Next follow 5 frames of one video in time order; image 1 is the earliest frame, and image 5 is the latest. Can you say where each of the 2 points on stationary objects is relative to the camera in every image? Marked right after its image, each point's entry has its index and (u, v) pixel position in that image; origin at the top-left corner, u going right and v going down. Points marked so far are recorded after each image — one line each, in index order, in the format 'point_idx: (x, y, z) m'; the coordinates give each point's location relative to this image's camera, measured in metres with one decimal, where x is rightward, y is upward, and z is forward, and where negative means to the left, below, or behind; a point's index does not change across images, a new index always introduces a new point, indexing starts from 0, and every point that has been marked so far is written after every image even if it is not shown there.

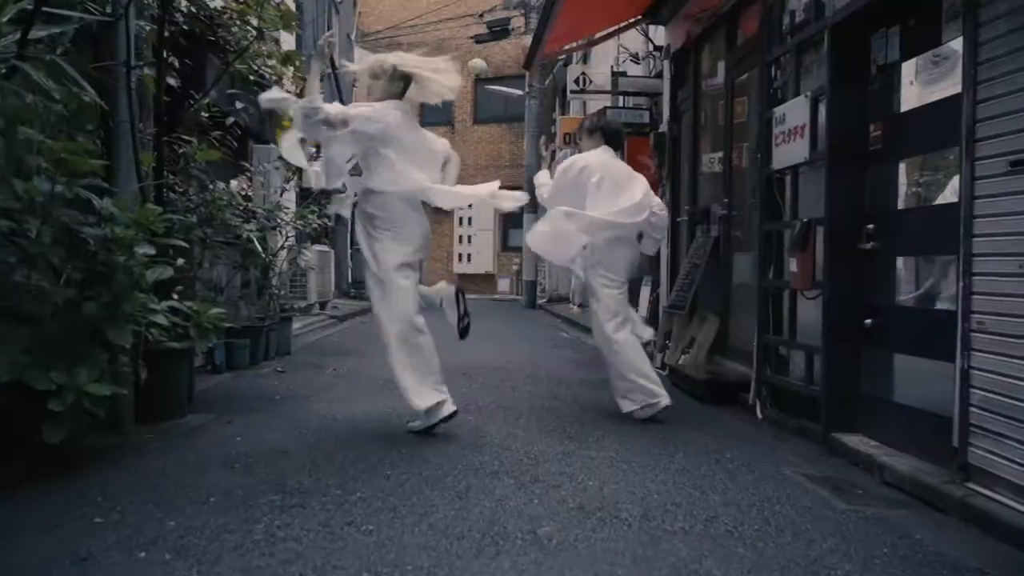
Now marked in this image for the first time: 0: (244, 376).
0: (-1.9, -0.6, +6.8) m
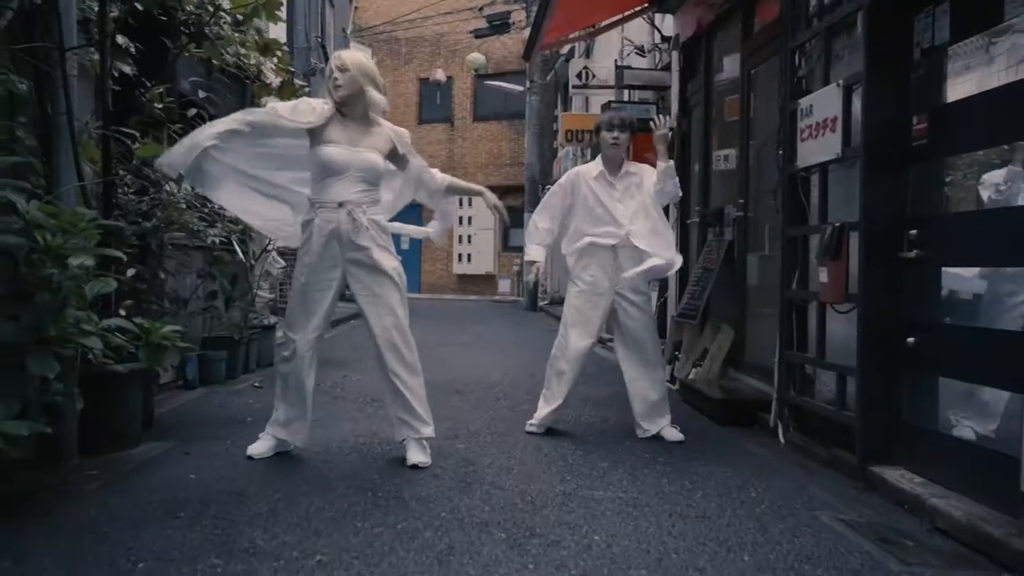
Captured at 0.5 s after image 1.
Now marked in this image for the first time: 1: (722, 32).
0: (-2.0, -0.7, +6.2) m
1: (+1.6, +2.0, +7.4) m
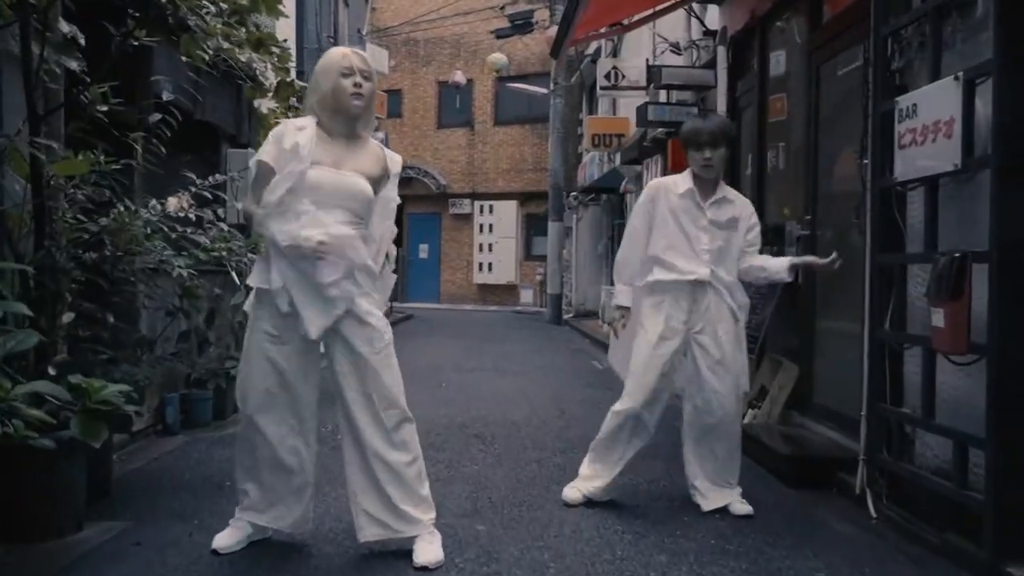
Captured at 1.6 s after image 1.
0: (-1.8, -0.9, +5.4) m
1: (+1.8, +1.8, +6.4) m
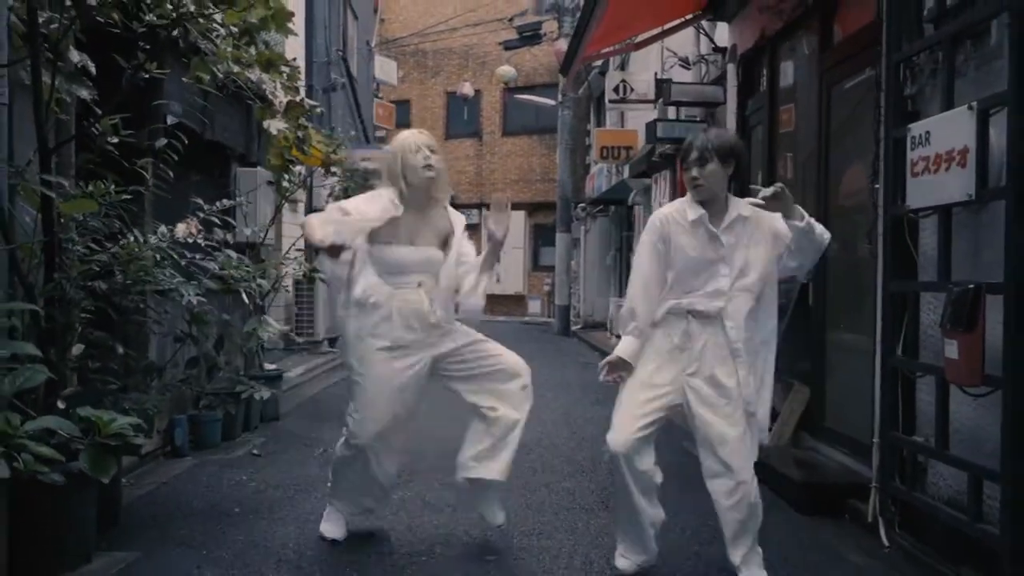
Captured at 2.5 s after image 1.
0: (-1.7, -1.0, +5.4) m
1: (+1.9, +1.7, +6.4) m
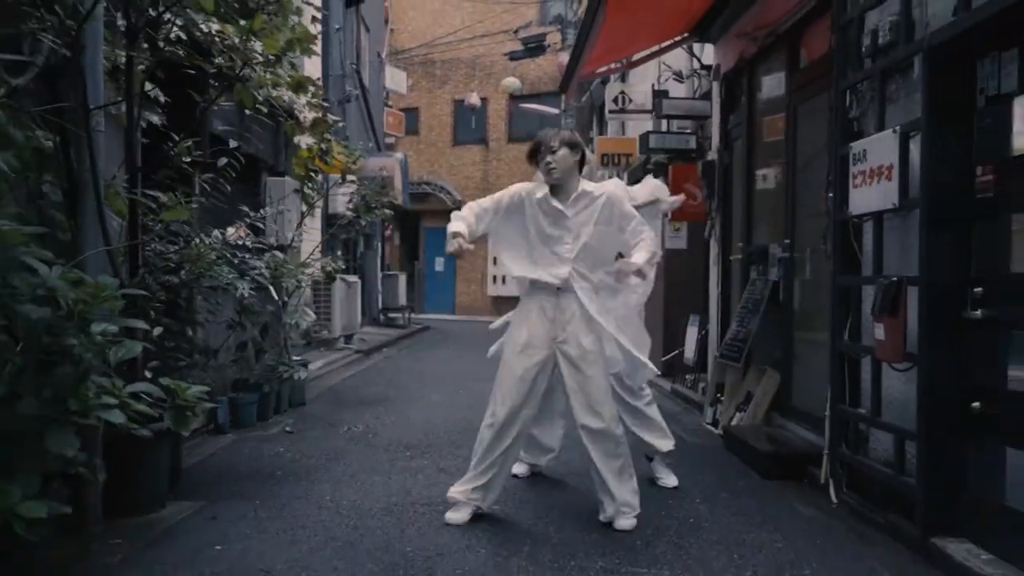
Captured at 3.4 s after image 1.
0: (-1.7, -1.0, +6.1) m
1: (+1.9, +1.7, +7.1) m
